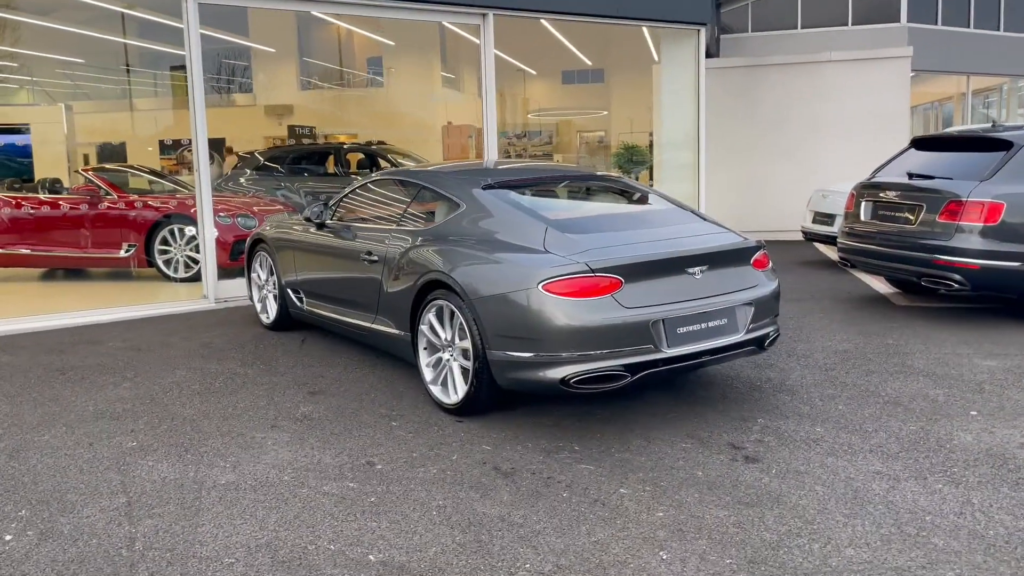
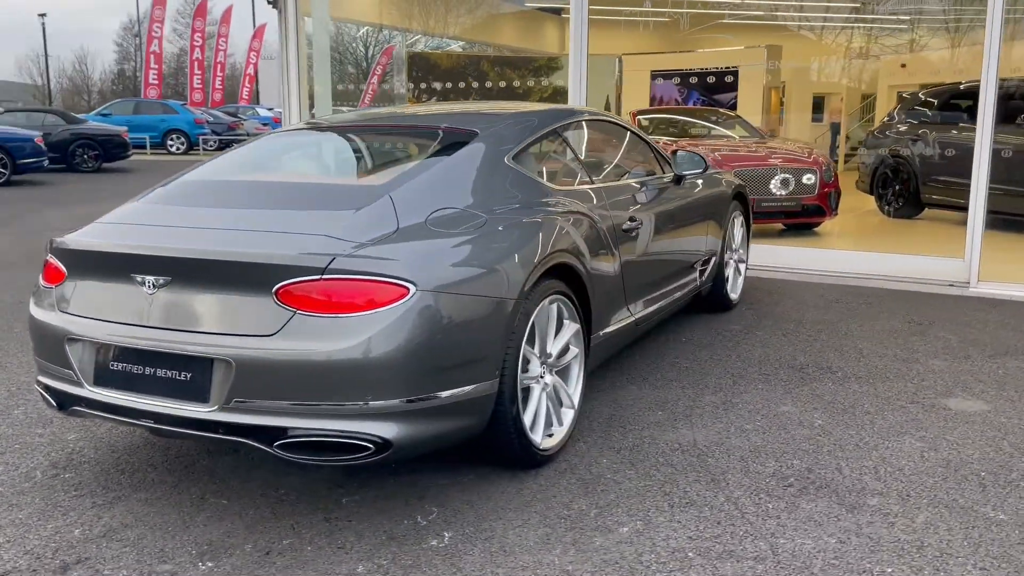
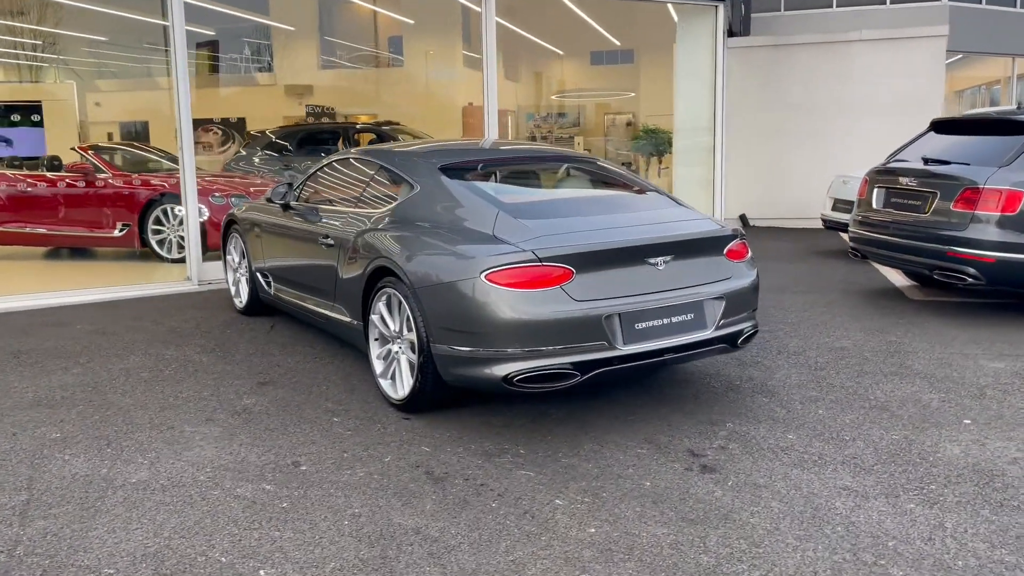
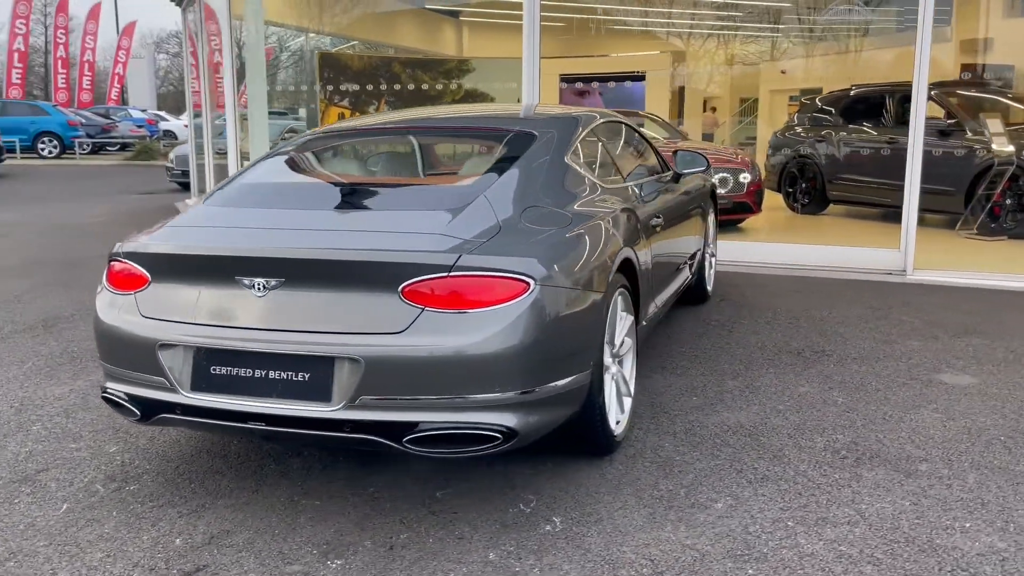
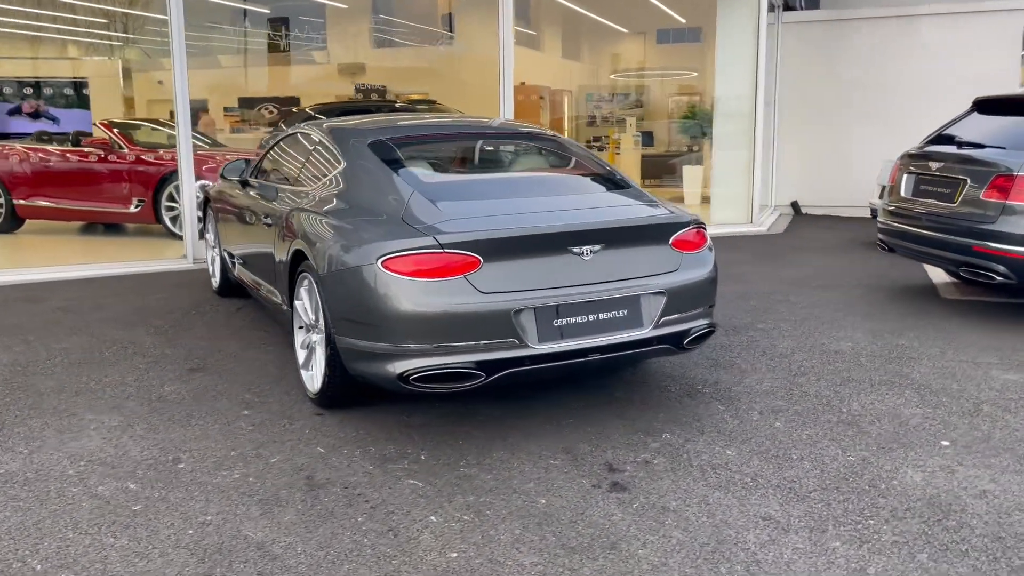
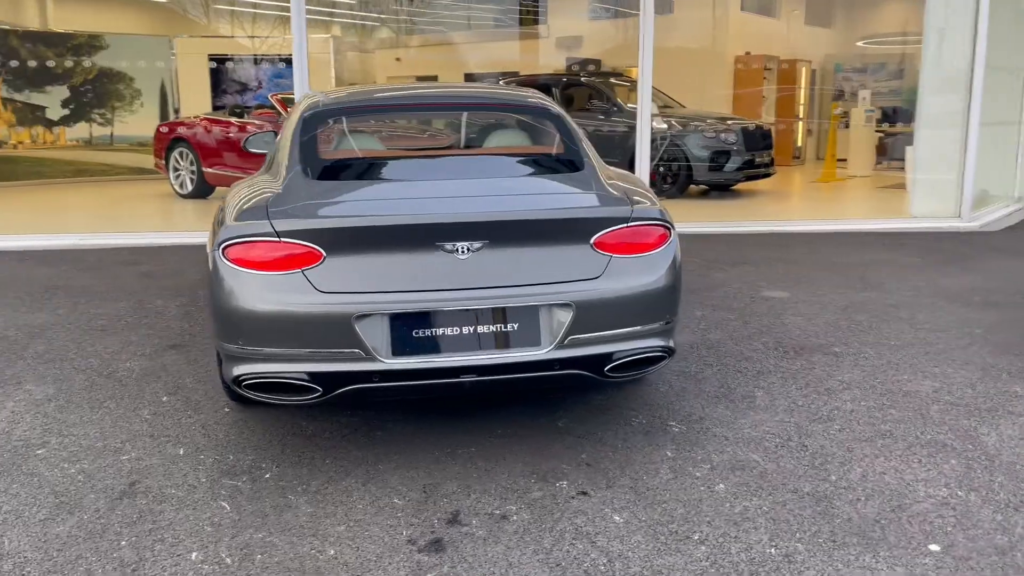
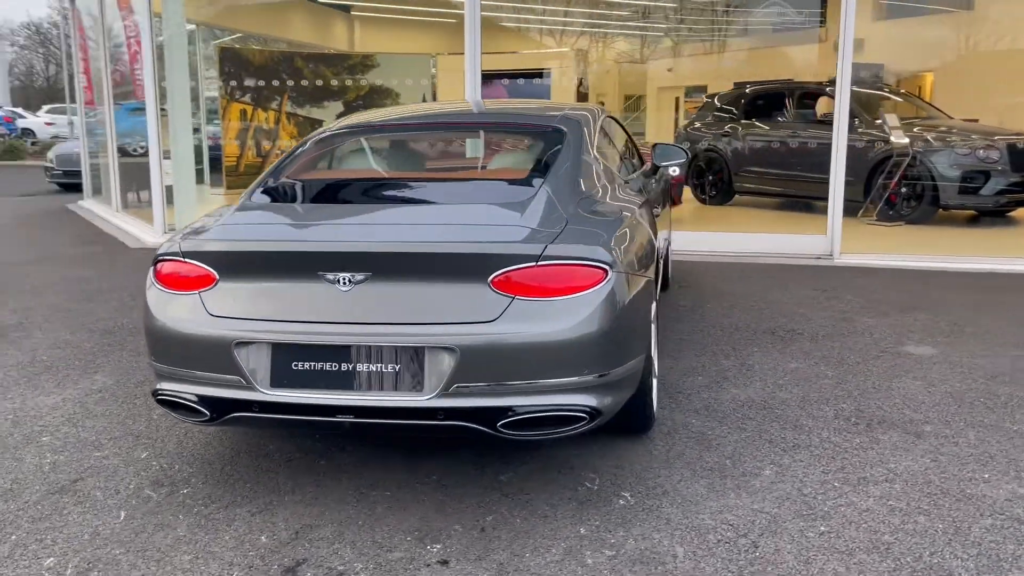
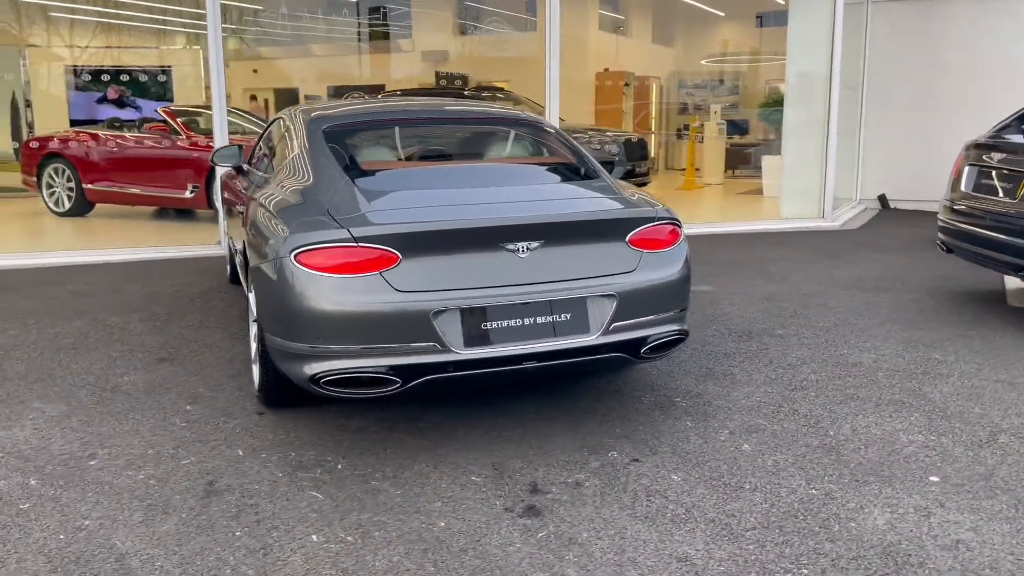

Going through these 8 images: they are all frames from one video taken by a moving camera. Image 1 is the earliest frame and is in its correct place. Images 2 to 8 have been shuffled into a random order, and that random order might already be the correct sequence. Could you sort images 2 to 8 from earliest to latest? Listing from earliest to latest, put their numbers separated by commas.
3, 5, 8, 6, 7, 4, 2
